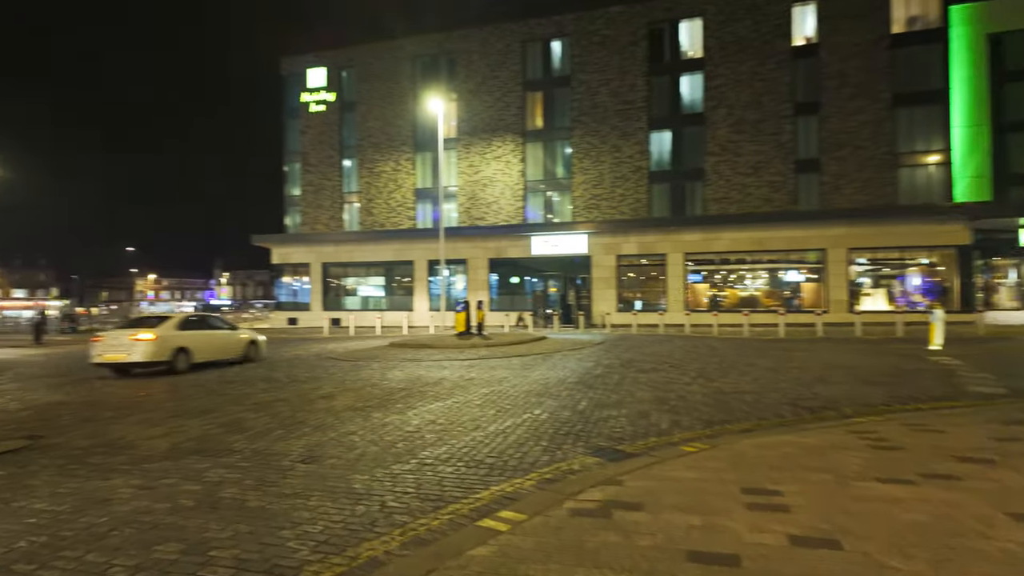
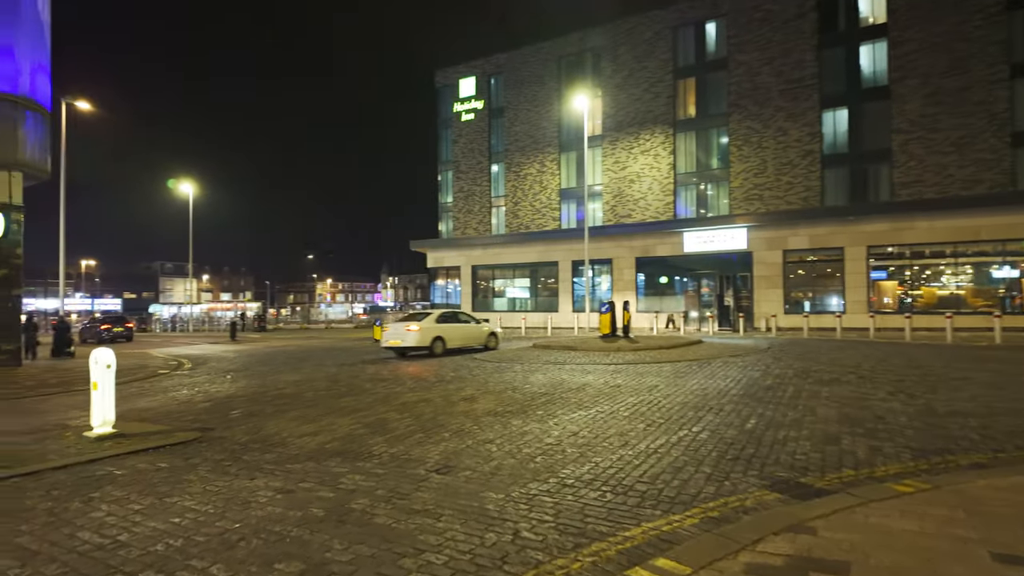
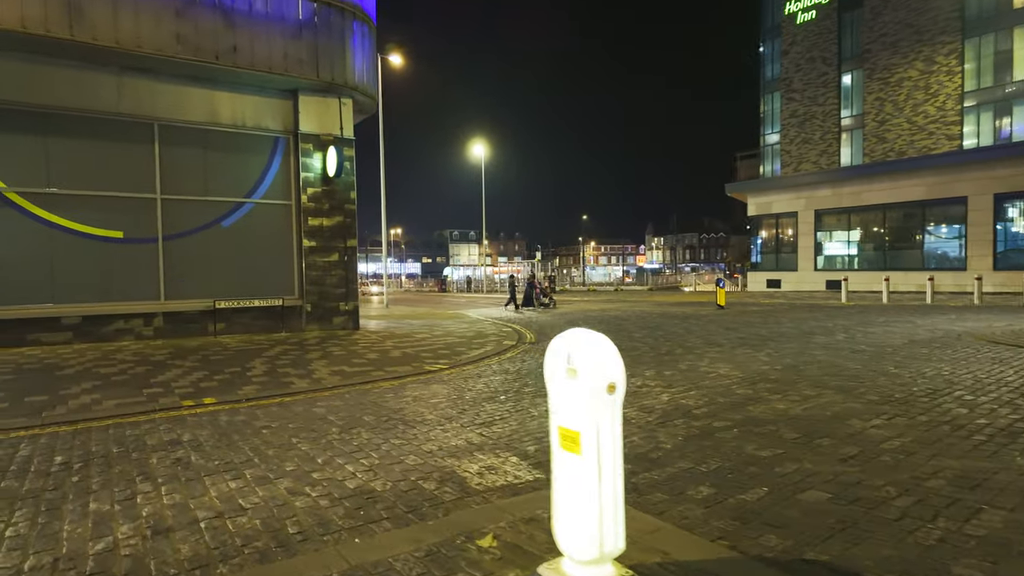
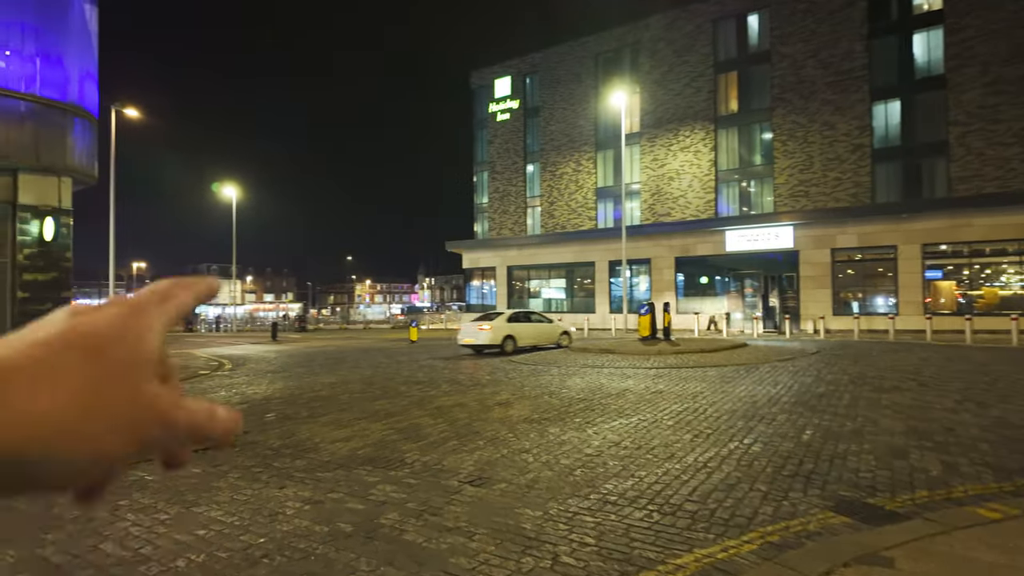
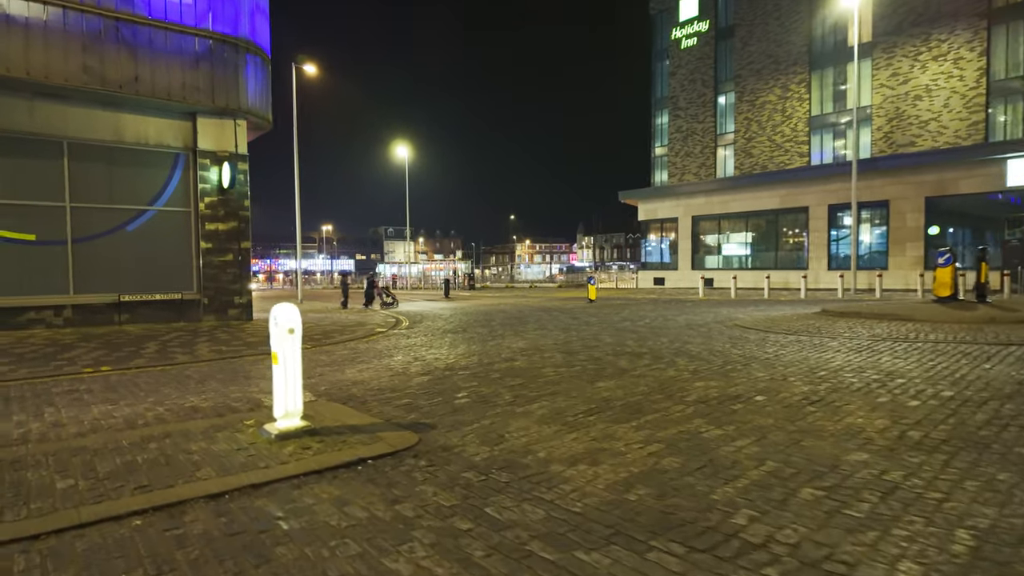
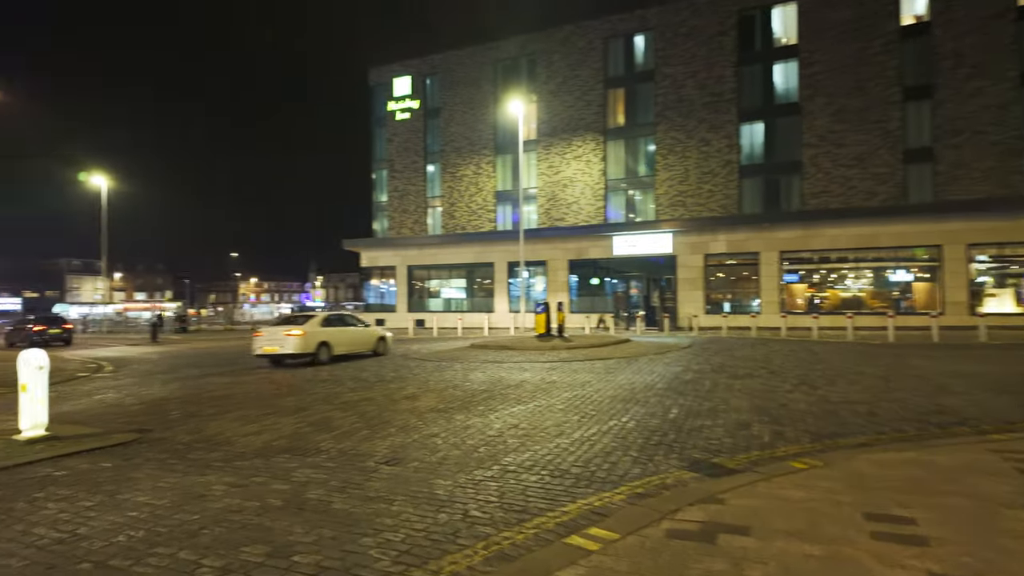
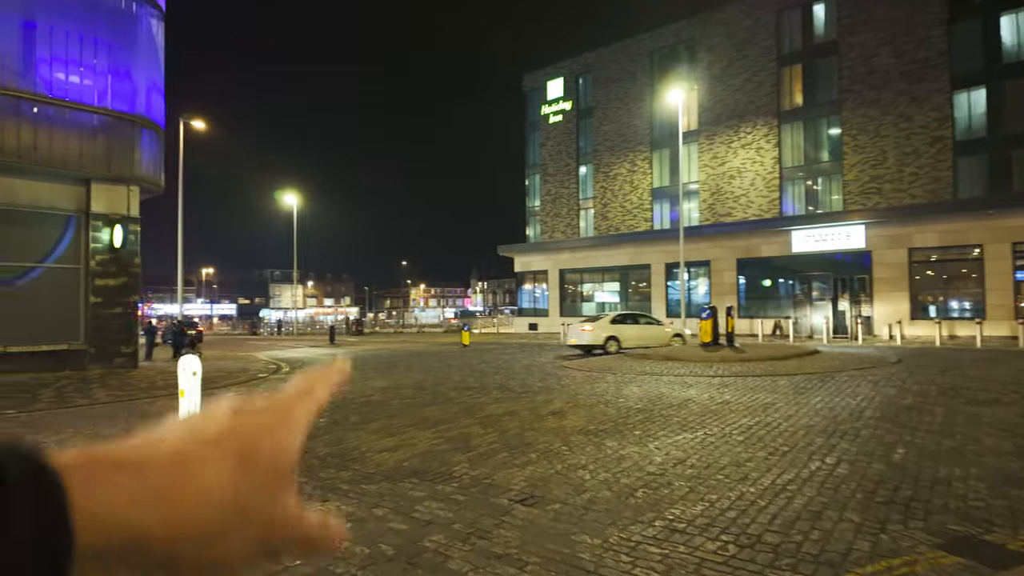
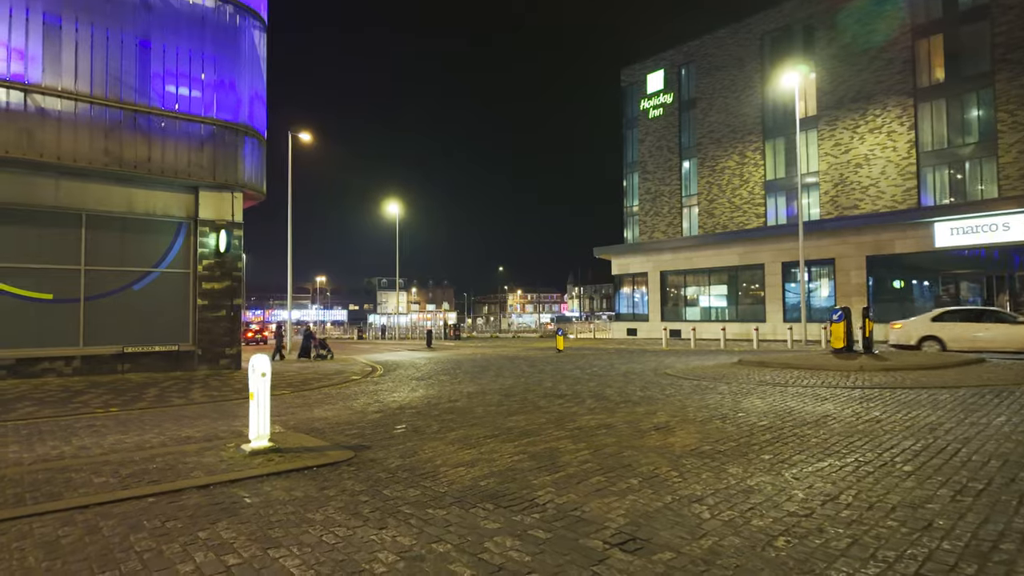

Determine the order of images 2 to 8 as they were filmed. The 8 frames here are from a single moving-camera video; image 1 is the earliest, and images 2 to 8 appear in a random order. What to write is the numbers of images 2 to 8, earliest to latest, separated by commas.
6, 2, 4, 7, 8, 5, 3
